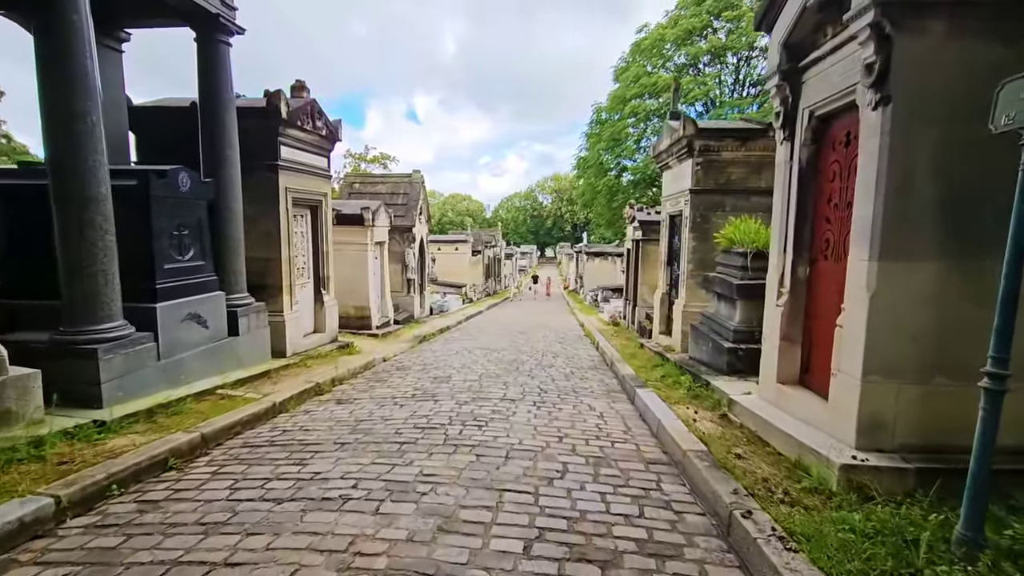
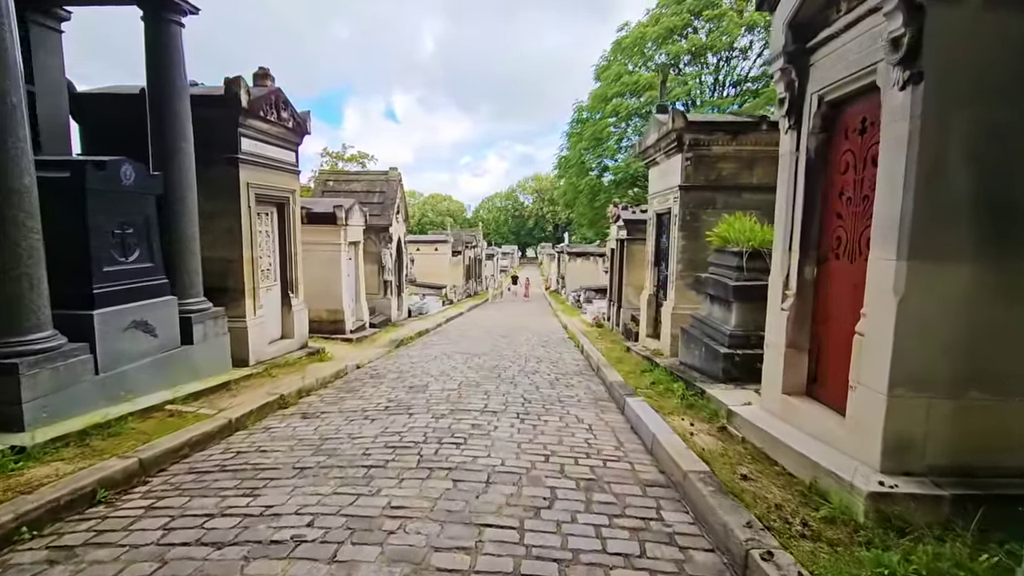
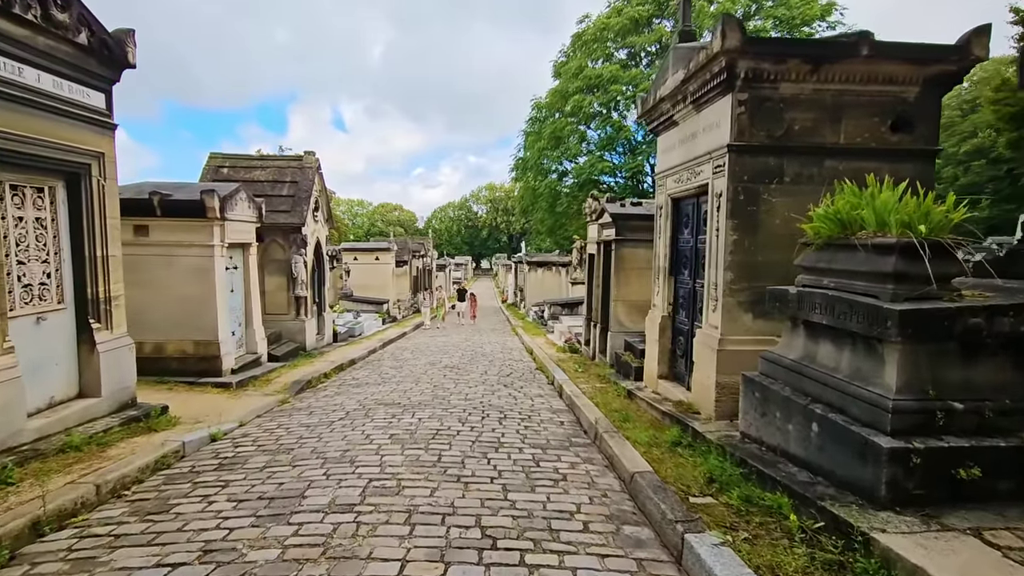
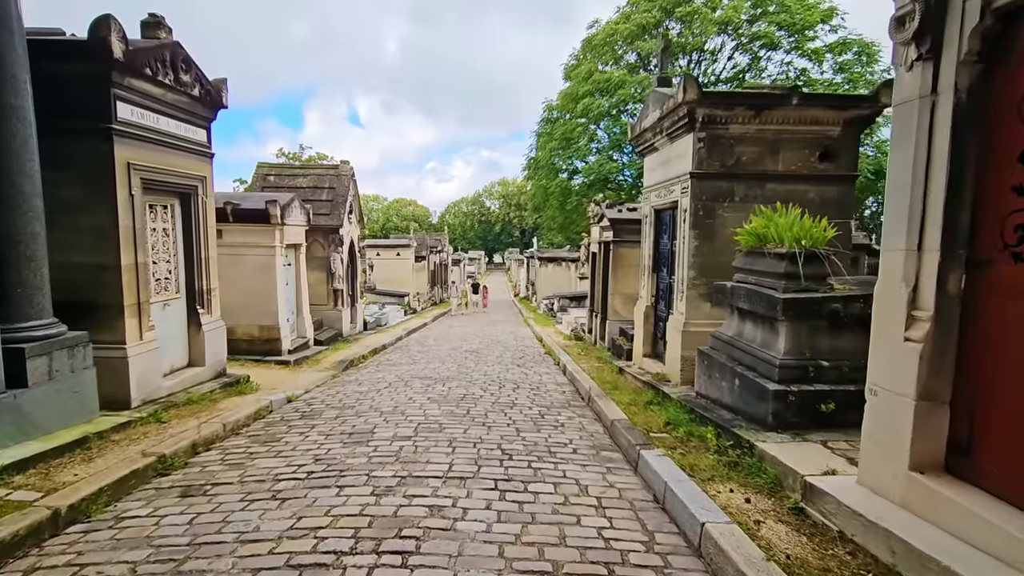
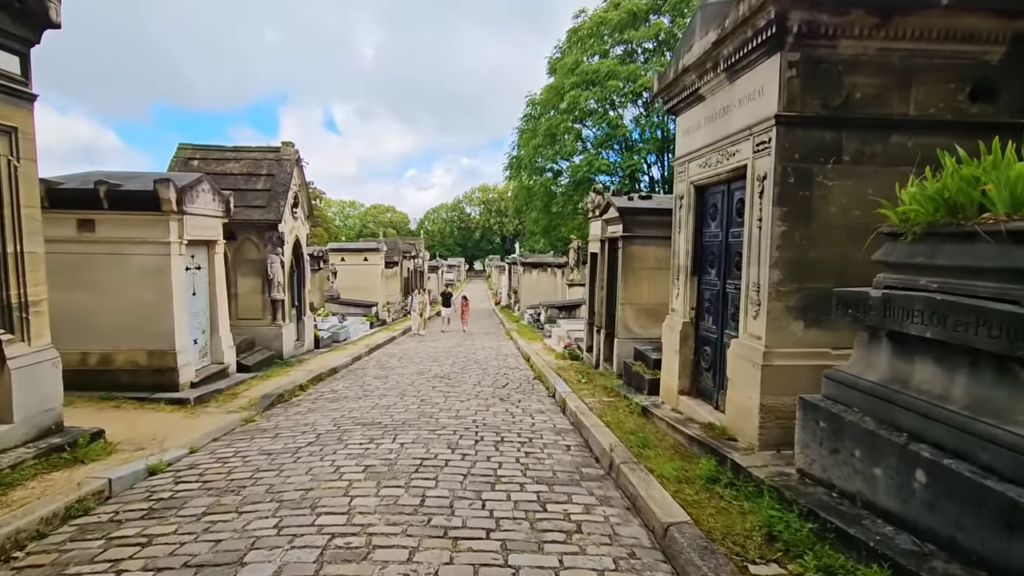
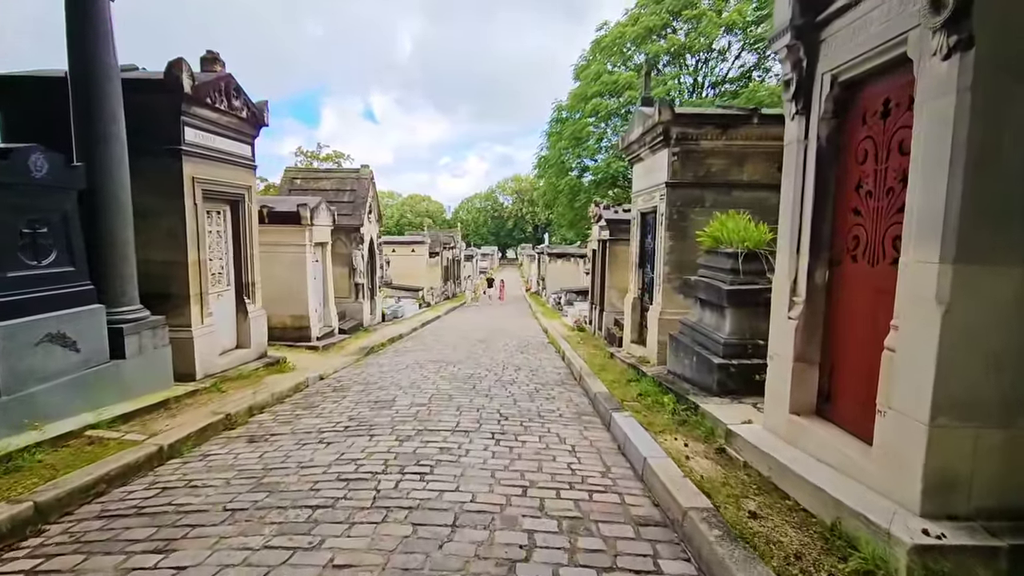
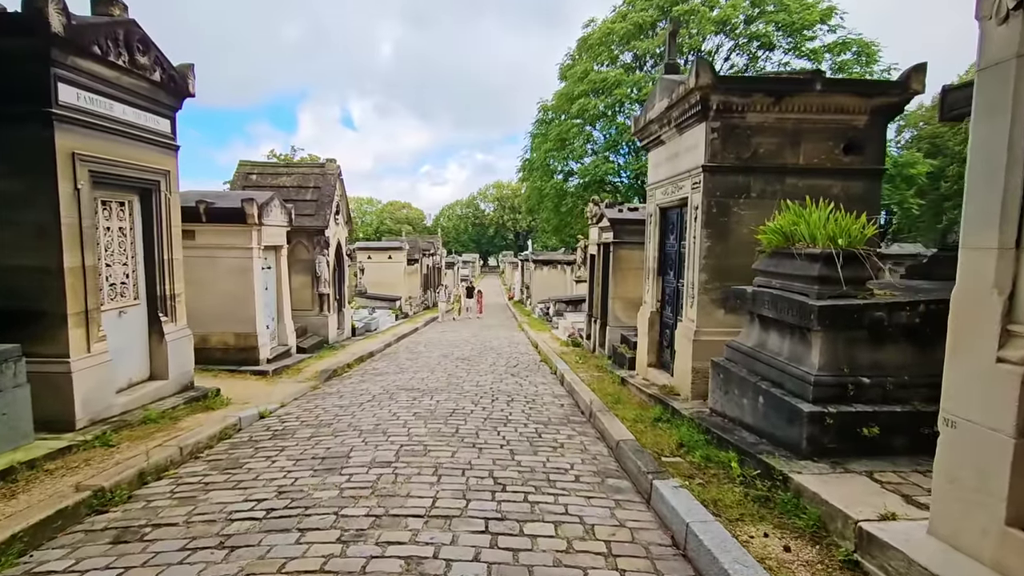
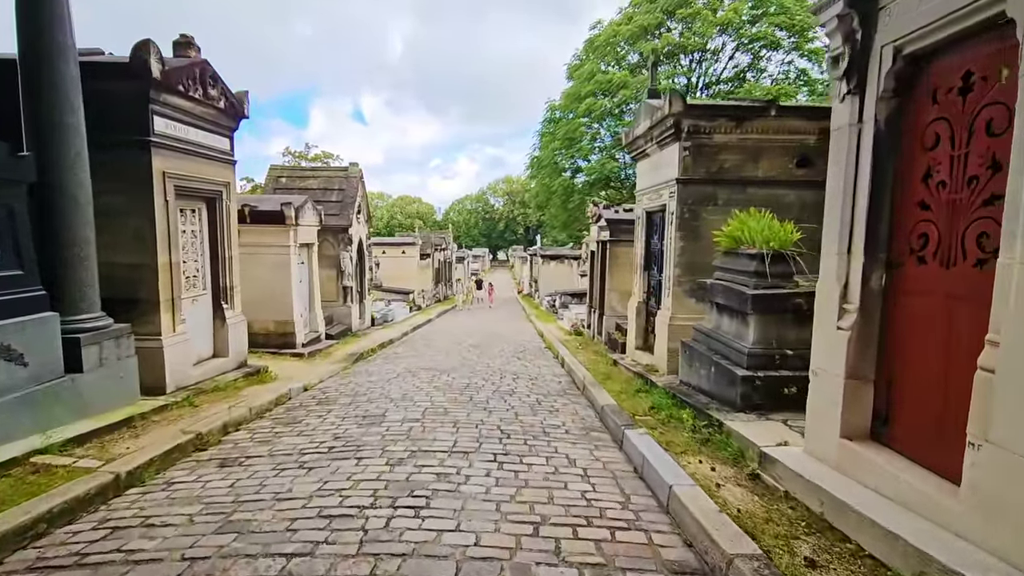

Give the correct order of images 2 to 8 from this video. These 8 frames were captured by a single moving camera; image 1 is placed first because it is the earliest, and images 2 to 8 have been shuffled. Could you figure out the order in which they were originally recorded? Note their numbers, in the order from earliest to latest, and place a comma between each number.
2, 6, 8, 4, 7, 3, 5
